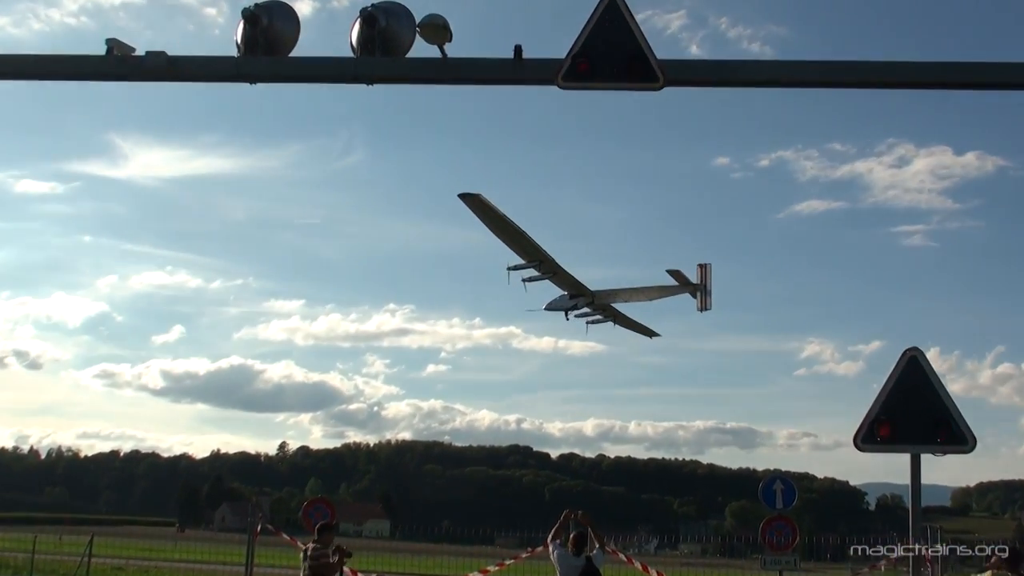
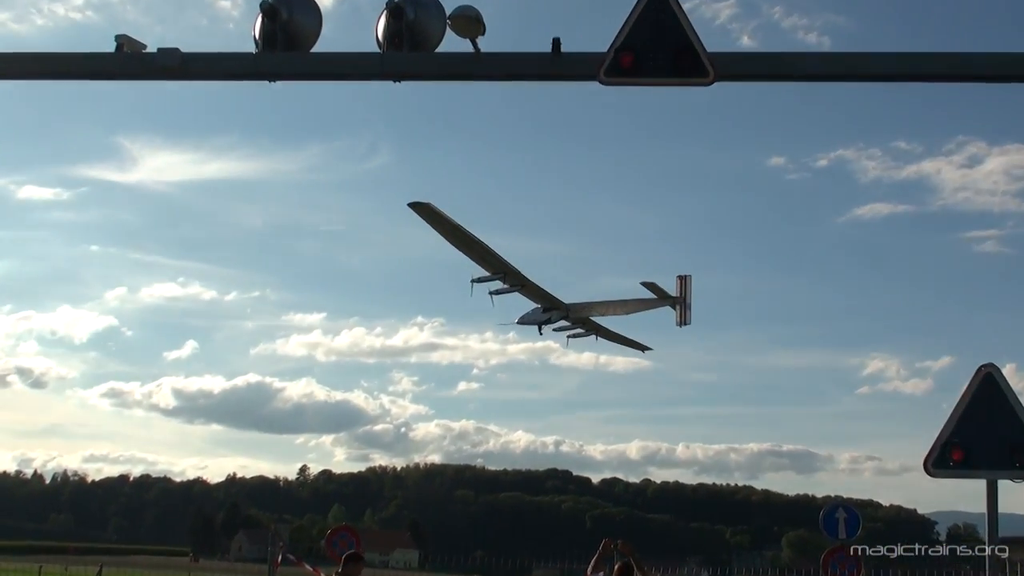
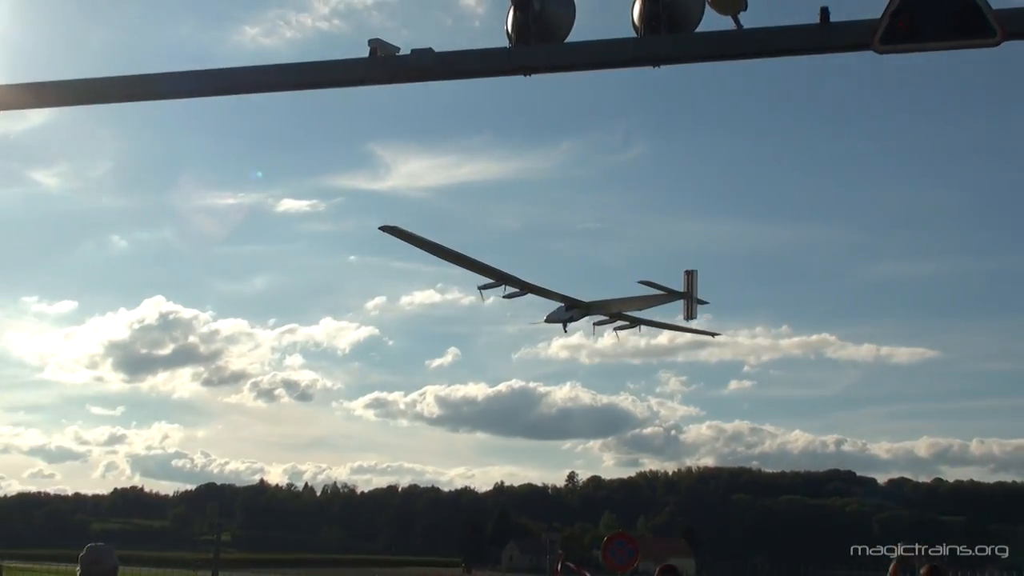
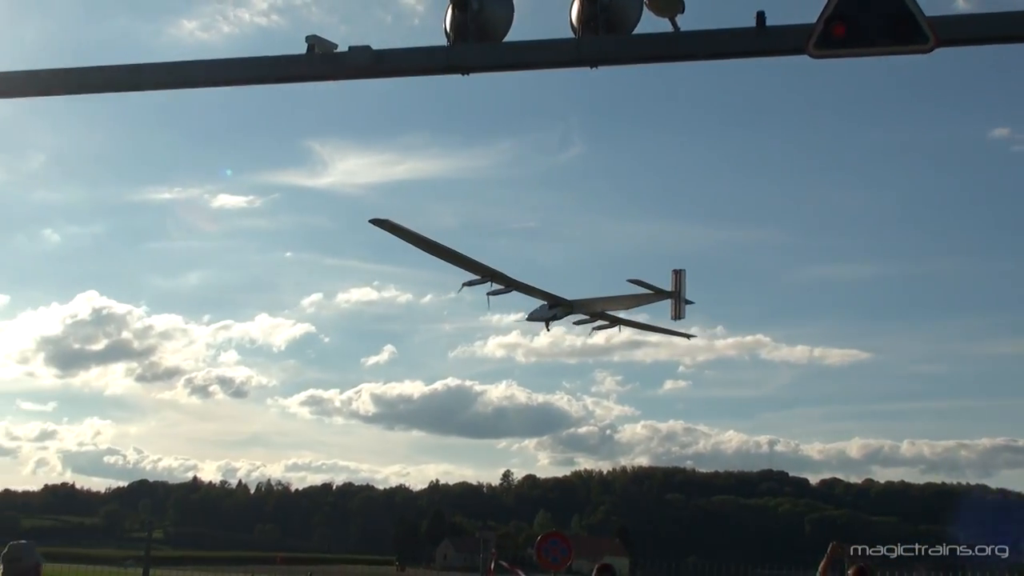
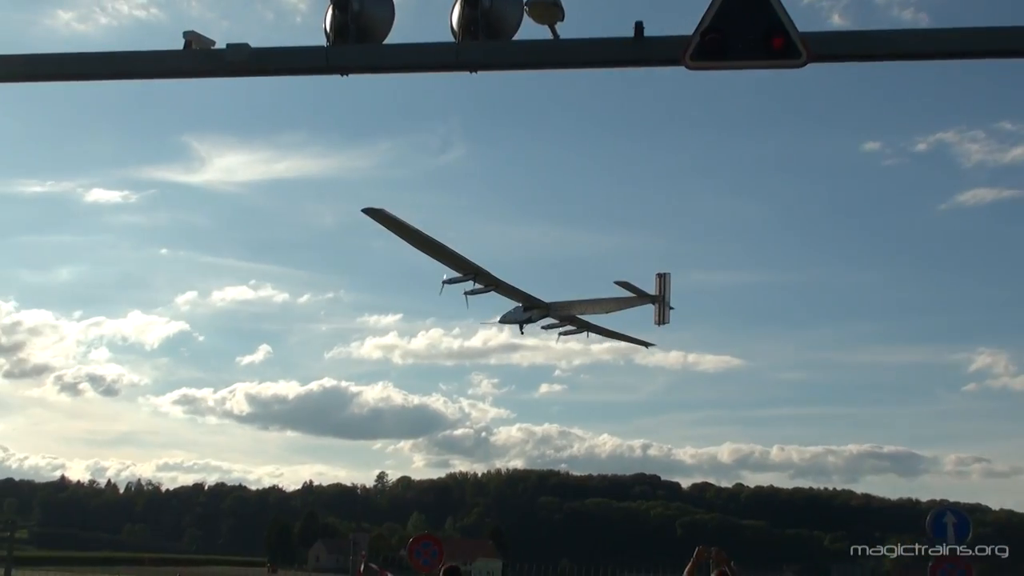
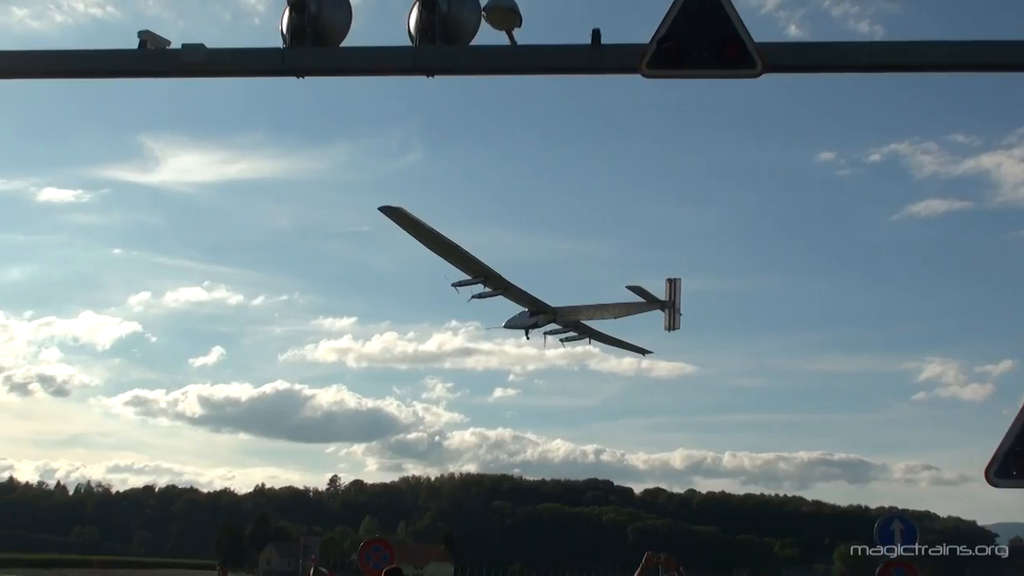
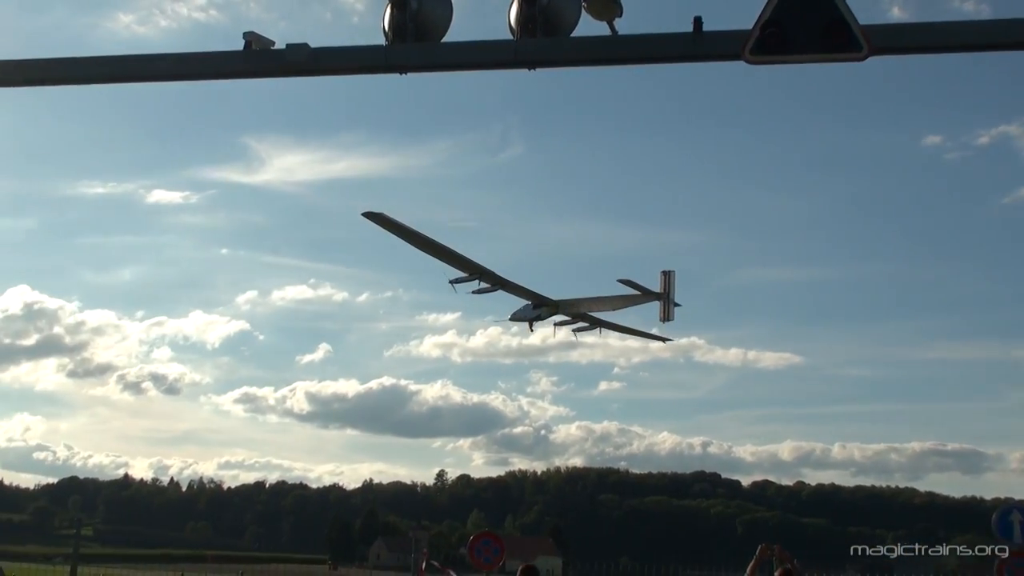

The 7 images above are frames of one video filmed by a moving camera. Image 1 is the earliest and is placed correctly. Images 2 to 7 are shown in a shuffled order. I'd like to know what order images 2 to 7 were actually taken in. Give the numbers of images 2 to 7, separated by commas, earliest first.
2, 6, 5, 7, 4, 3
